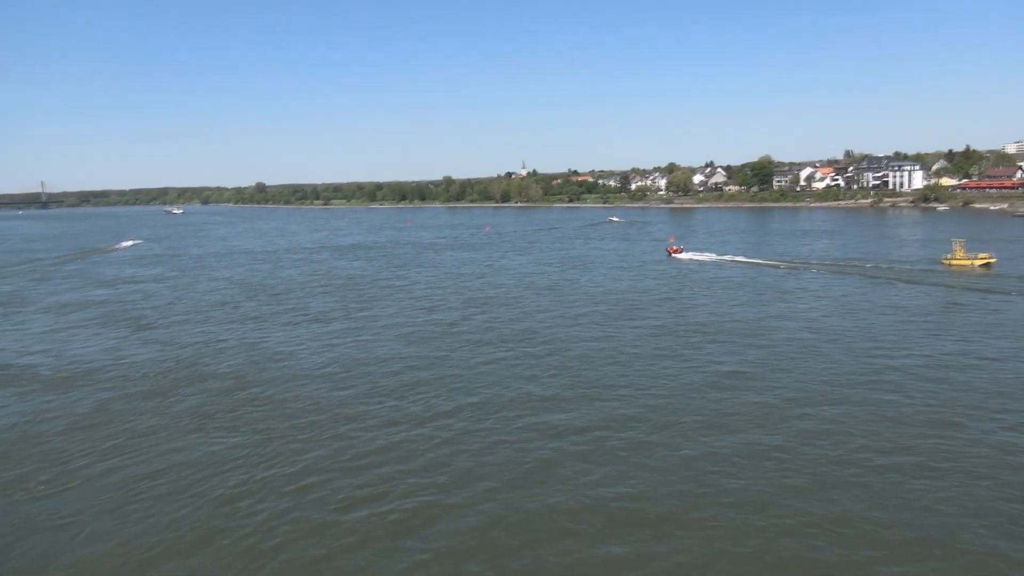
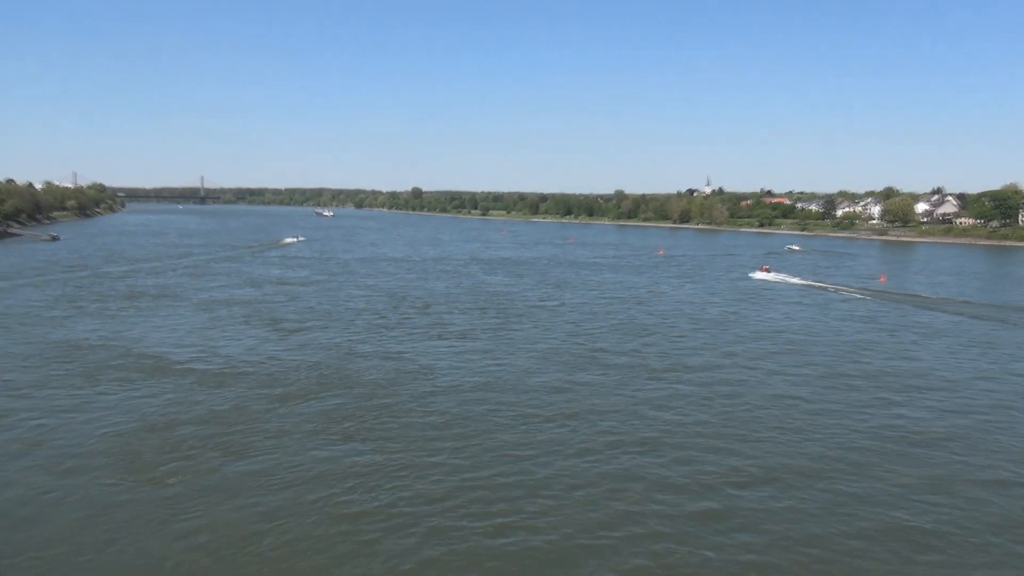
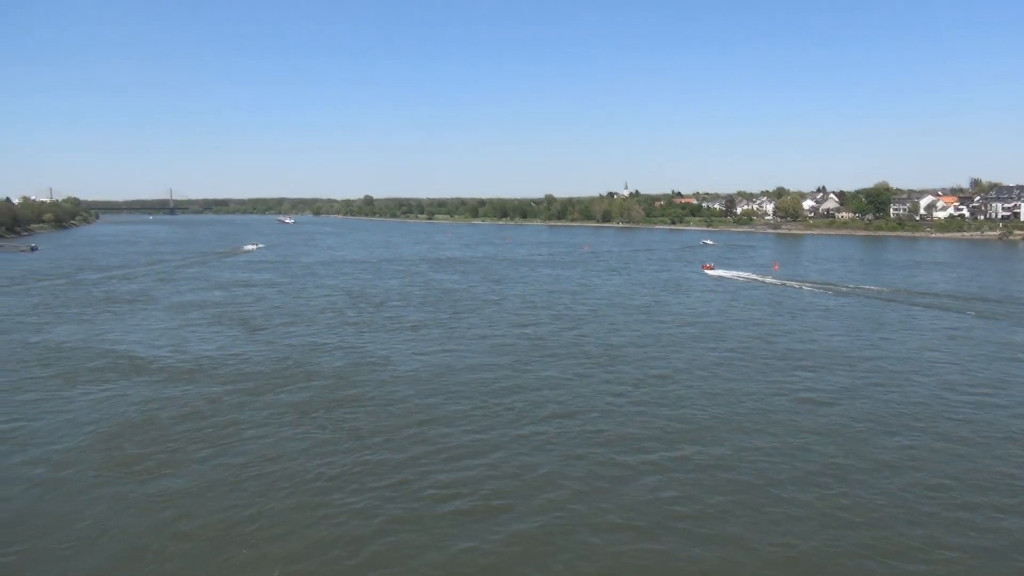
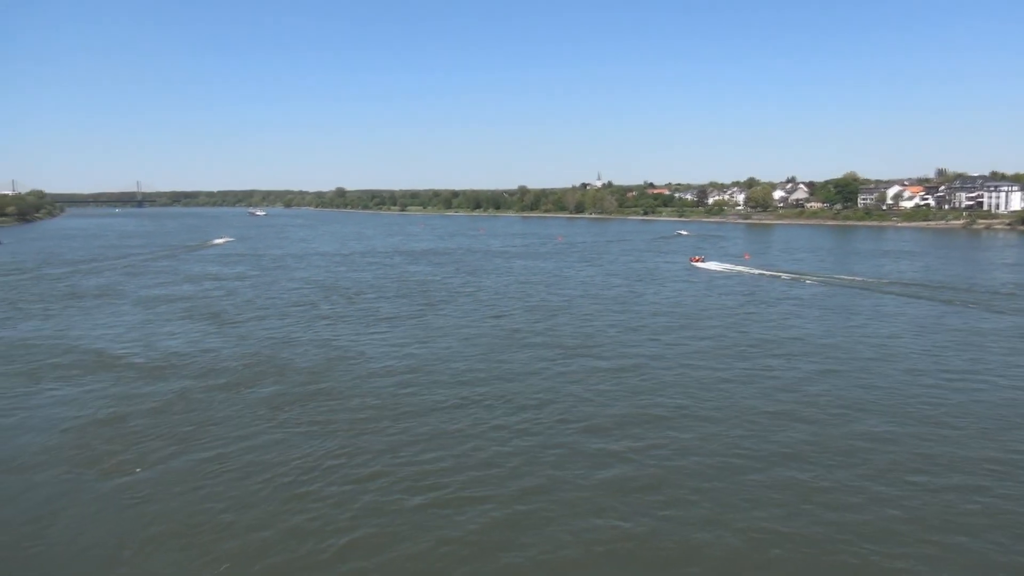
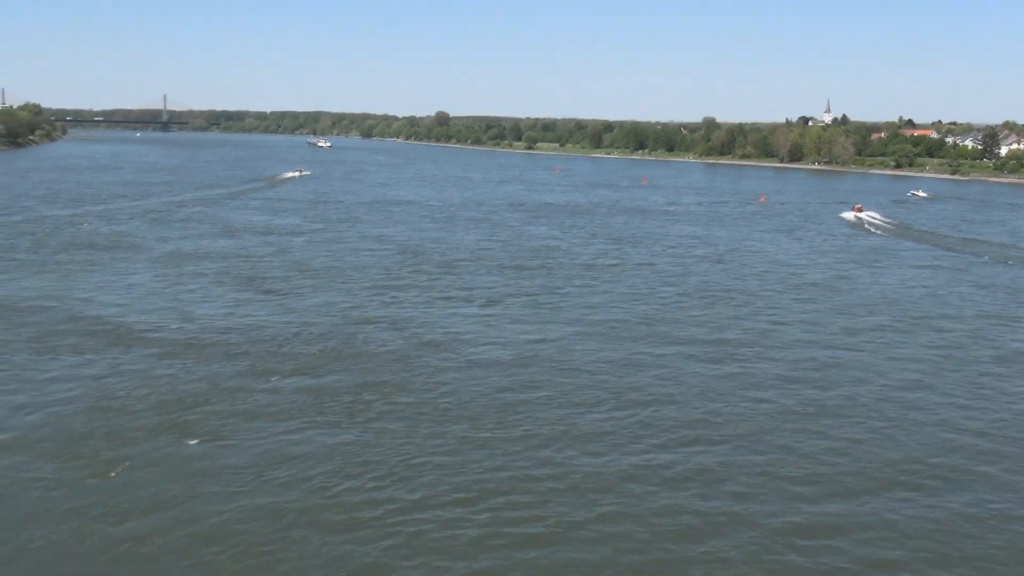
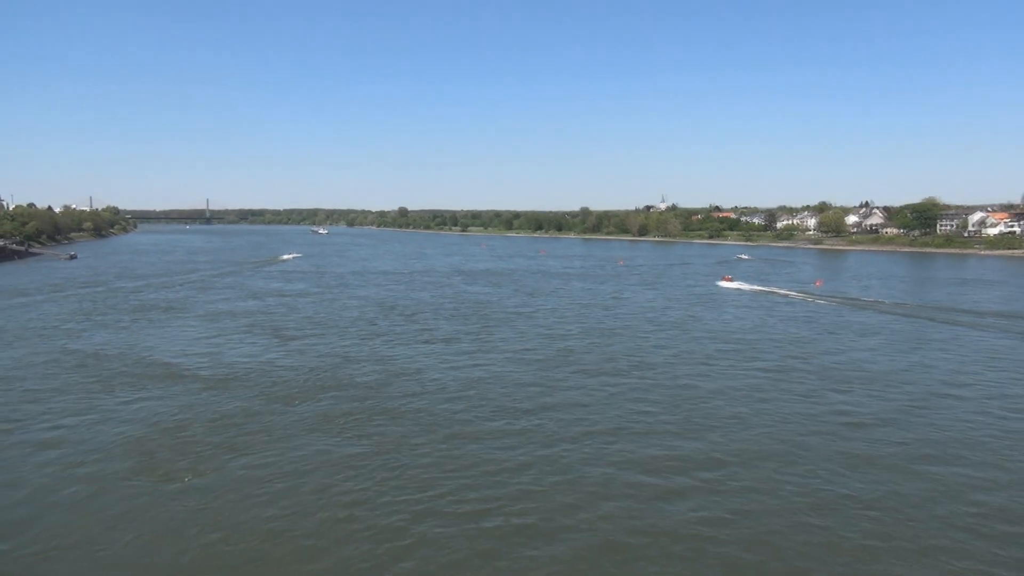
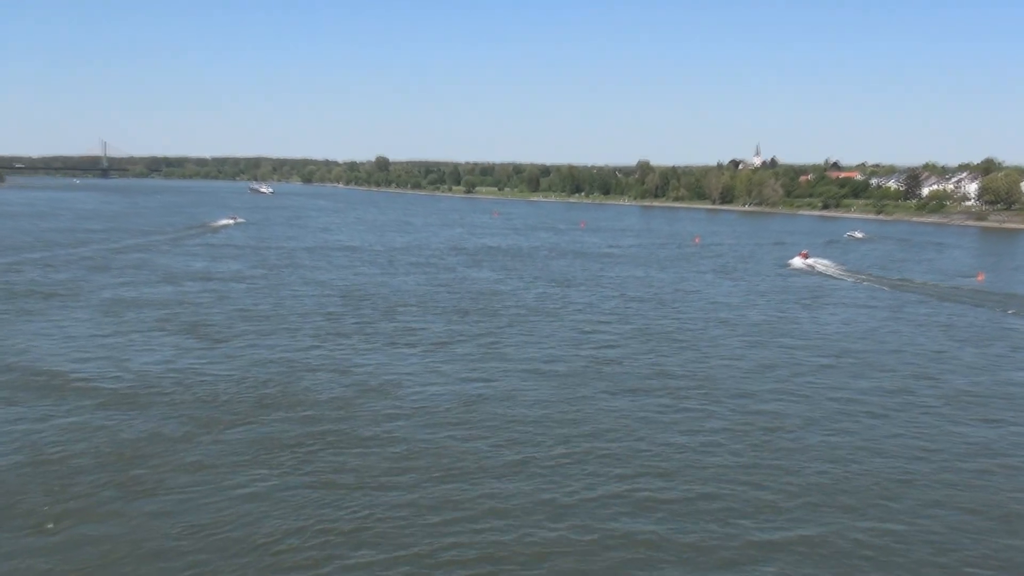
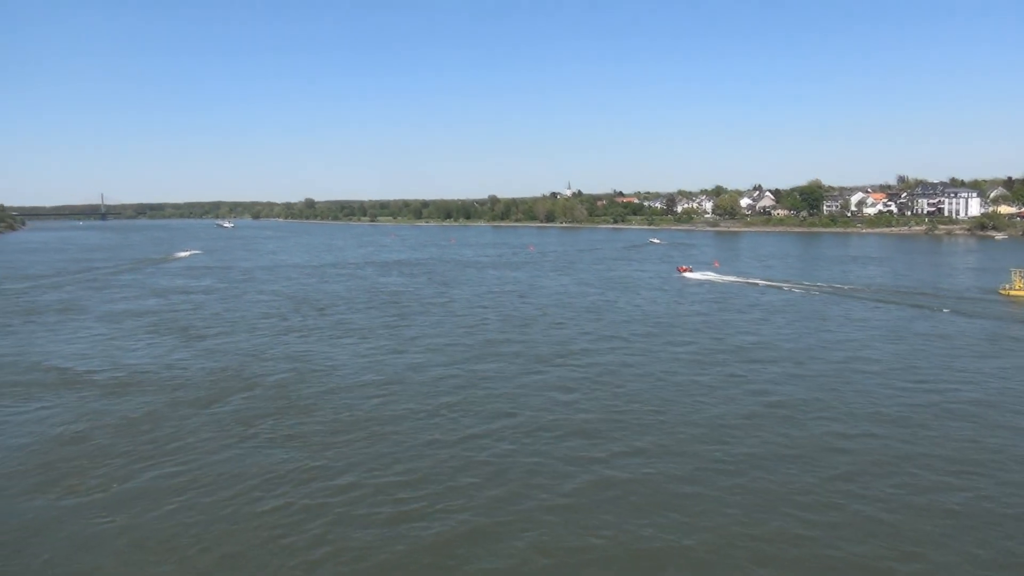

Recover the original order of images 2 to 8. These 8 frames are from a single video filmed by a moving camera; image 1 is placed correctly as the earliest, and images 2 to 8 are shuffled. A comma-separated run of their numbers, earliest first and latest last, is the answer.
8, 4, 3, 6, 2, 7, 5
